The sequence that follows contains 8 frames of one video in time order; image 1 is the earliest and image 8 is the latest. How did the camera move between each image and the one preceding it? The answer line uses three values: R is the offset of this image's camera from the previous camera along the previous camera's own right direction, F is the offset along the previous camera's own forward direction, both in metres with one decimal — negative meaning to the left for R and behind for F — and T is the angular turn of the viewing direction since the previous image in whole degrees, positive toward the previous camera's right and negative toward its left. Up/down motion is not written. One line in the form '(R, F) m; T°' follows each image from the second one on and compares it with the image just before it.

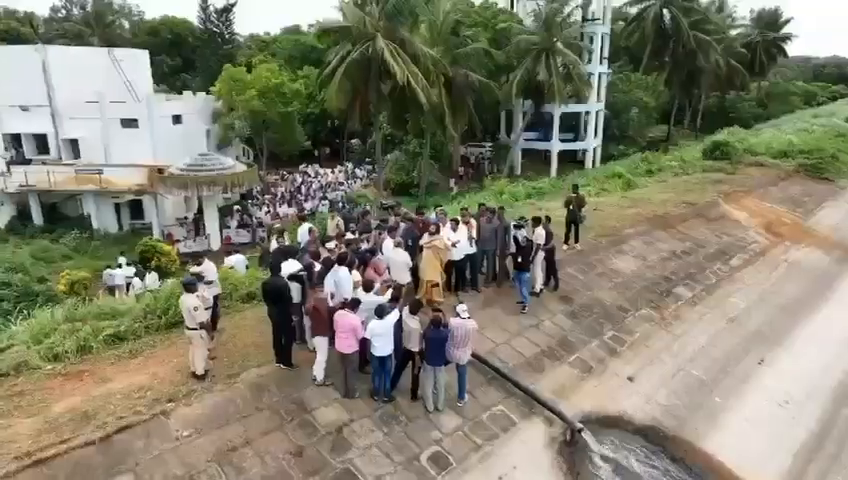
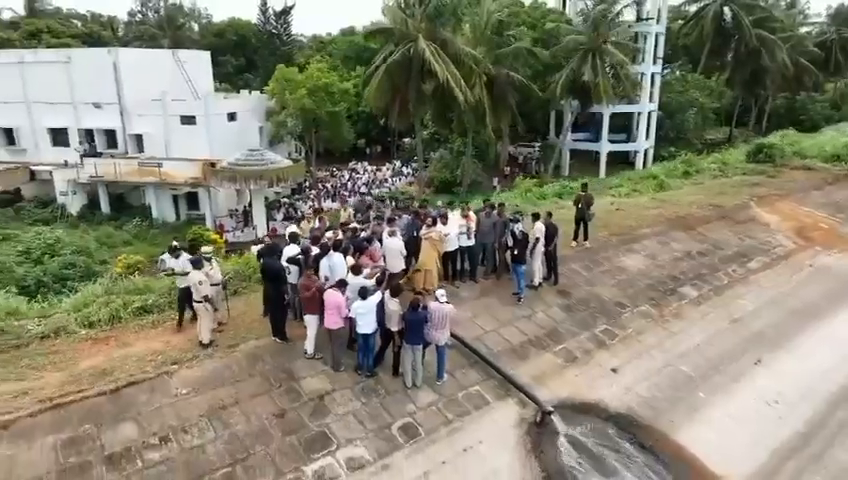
(+1.0, -0.6) m; -6°
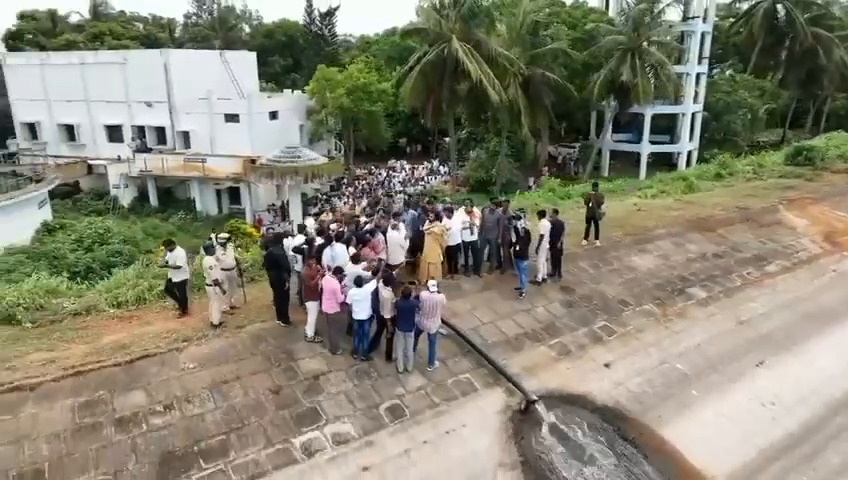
(+0.8, -0.4) m; -5°
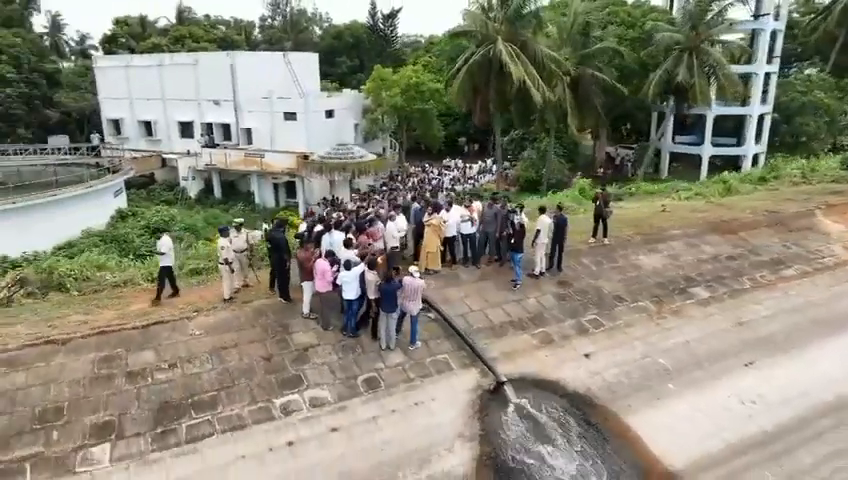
(+1.4, -0.7) m; -7°
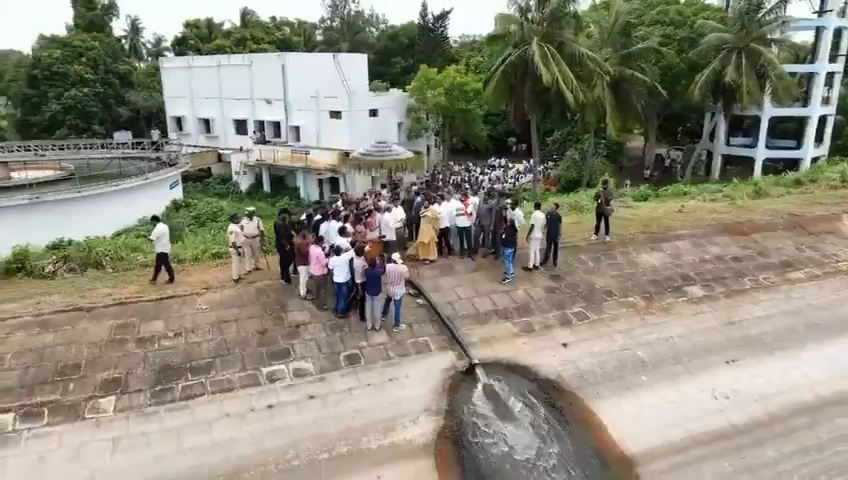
(+1.3, -0.6) m; -6°
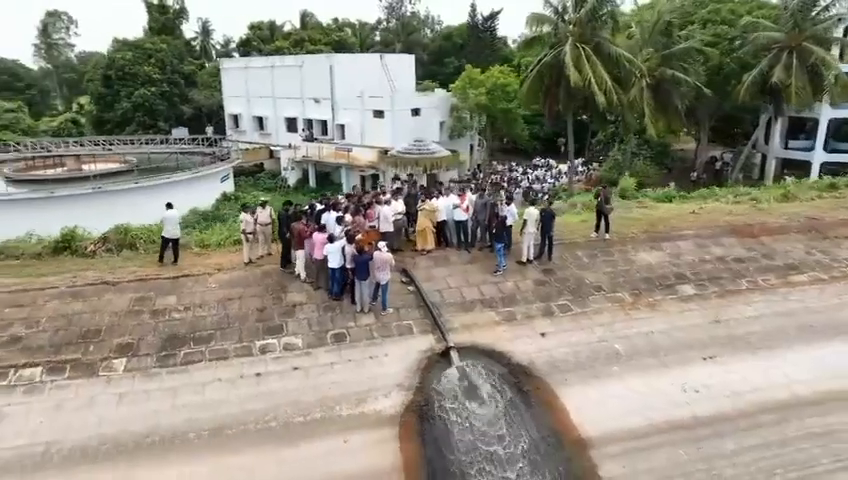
(+1.4, -0.7) m; -6°
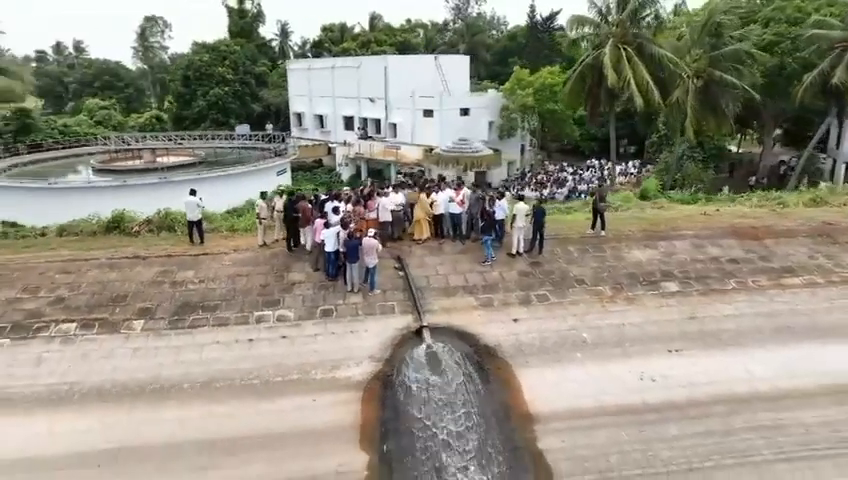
(+1.8, -0.9) m; -7°
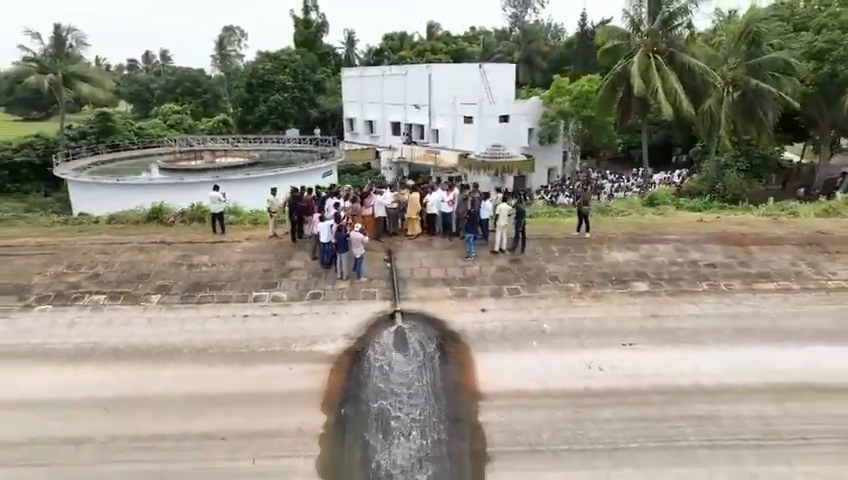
(+1.9, -1.1) m; -7°
